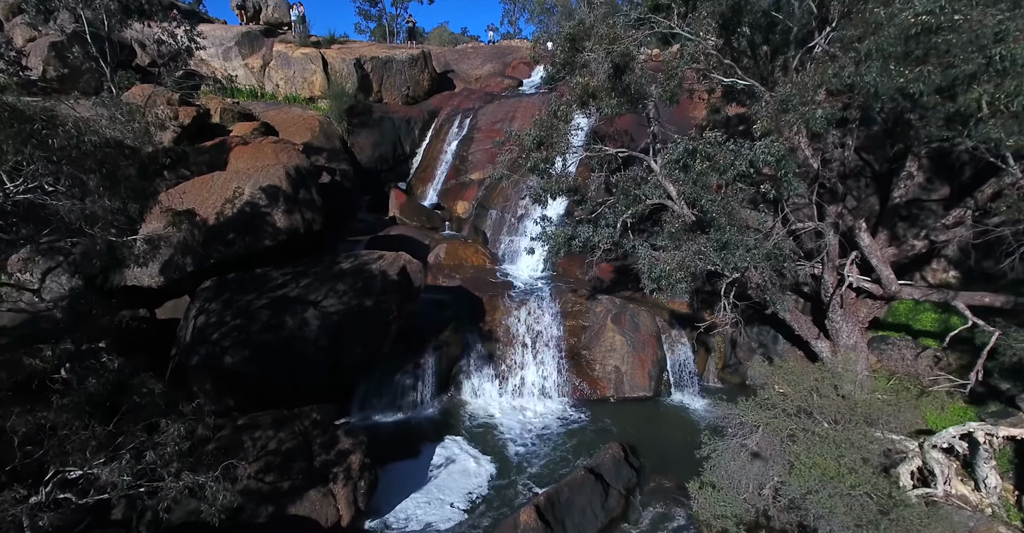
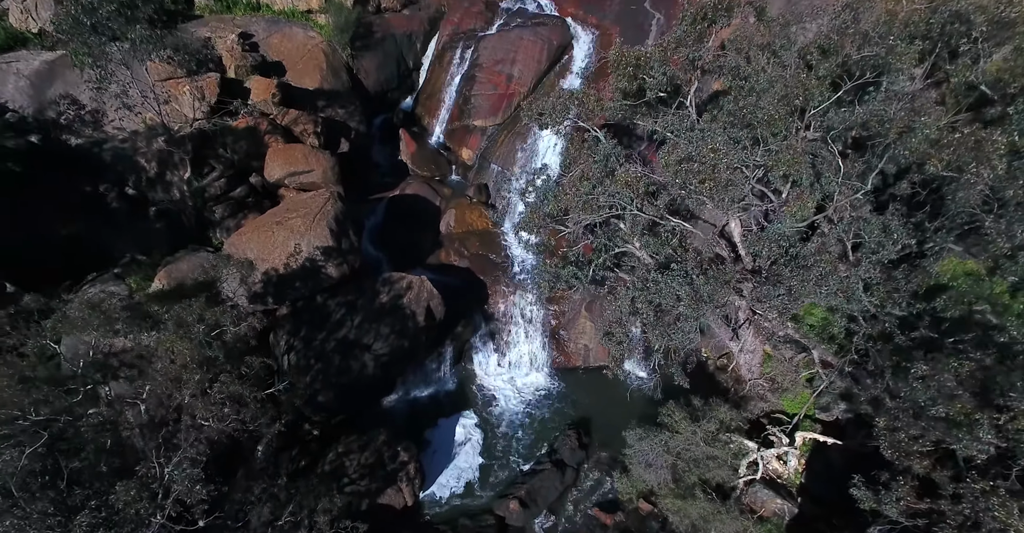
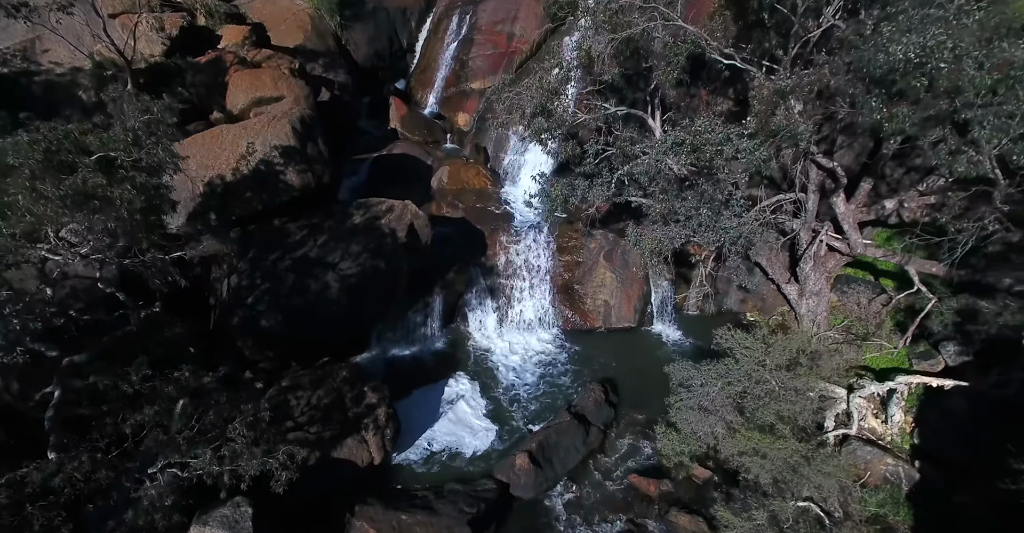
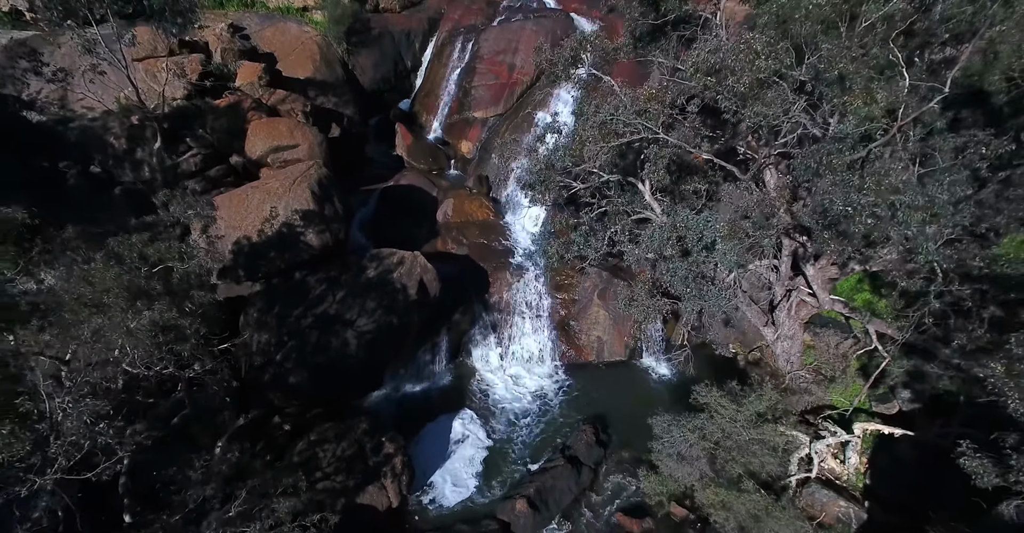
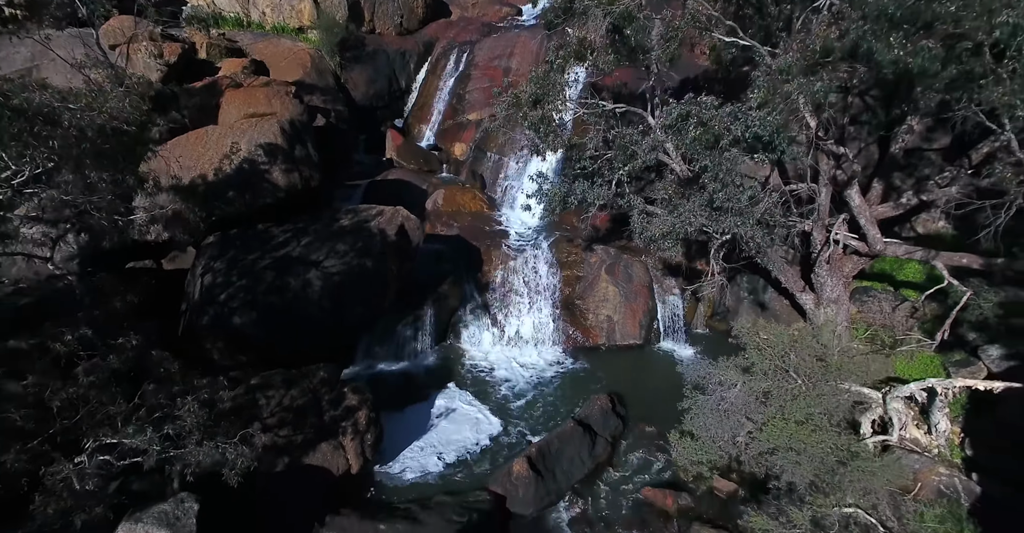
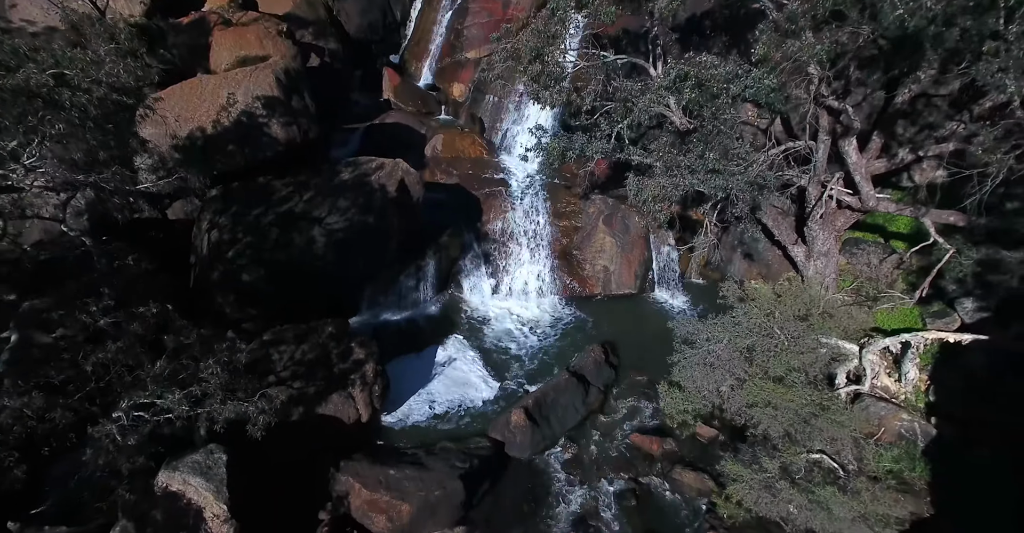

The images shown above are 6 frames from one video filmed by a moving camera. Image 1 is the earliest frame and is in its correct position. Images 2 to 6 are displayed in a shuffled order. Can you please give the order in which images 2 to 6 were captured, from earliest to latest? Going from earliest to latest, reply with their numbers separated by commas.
5, 6, 3, 4, 2
